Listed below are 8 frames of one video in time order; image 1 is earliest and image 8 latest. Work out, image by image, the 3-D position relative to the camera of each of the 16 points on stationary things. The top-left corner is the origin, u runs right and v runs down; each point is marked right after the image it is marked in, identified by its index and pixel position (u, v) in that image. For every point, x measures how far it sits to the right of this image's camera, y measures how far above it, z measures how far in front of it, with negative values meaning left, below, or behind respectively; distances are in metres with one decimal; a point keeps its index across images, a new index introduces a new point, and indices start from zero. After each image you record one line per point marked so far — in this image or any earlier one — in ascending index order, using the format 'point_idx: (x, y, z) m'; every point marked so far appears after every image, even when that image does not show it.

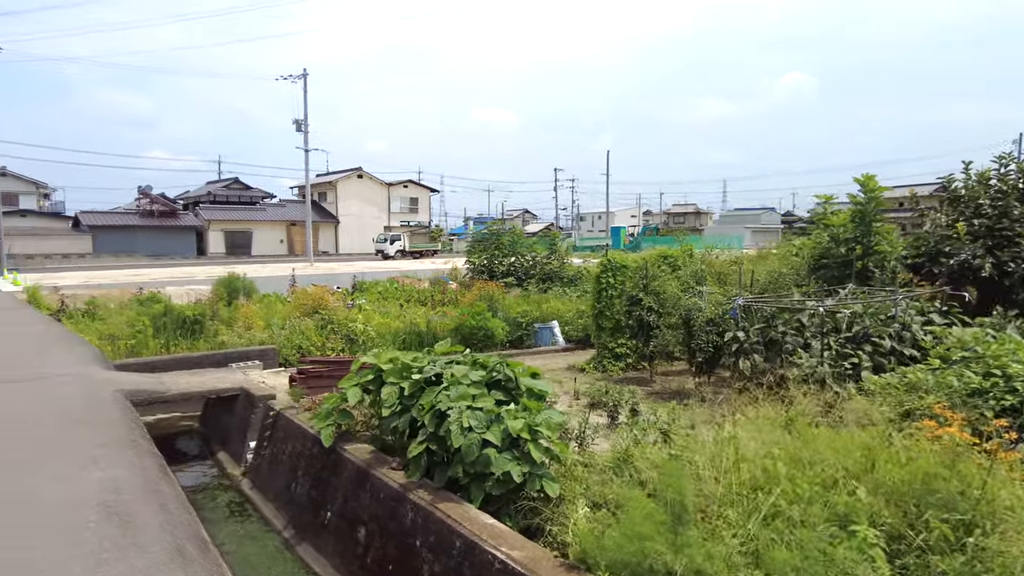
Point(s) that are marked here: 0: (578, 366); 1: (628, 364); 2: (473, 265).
0: (+0.9, -1.0, +8.2) m
1: (+1.4, -0.9, +8.0) m
2: (-1.1, +0.7, +18.3) m
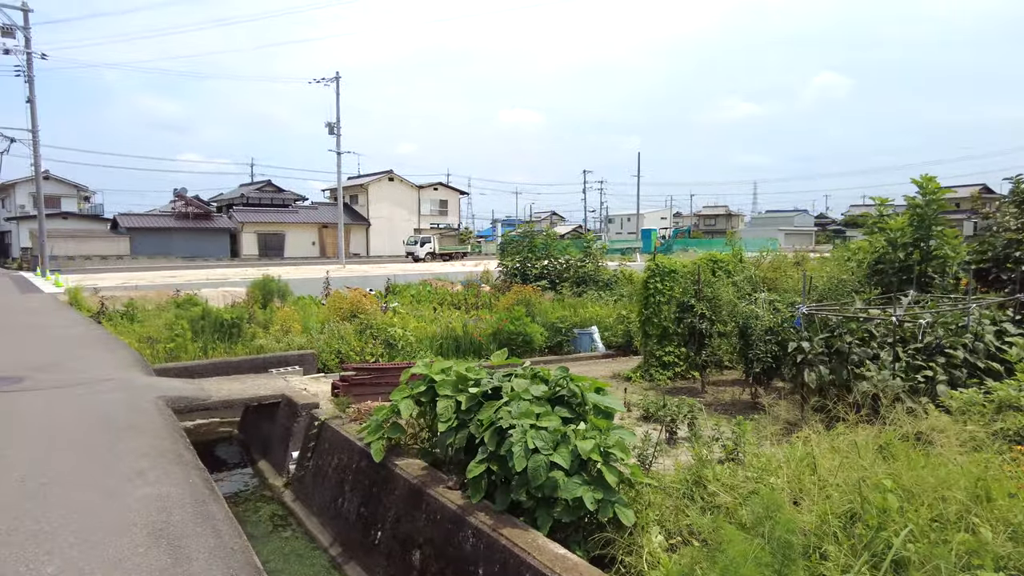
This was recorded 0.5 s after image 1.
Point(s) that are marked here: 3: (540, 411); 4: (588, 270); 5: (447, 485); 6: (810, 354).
0: (+1.4, -1.1, +7.9) m
1: (+1.9, -1.0, +7.7) m
2: (-0.2, +0.6, +18.1) m
3: (+0.1, -0.6, +3.2) m
4: (+2.0, +0.5, +17.3) m
5: (-0.3, -1.0, +3.4) m
6: (+2.5, -0.6, +5.6) m
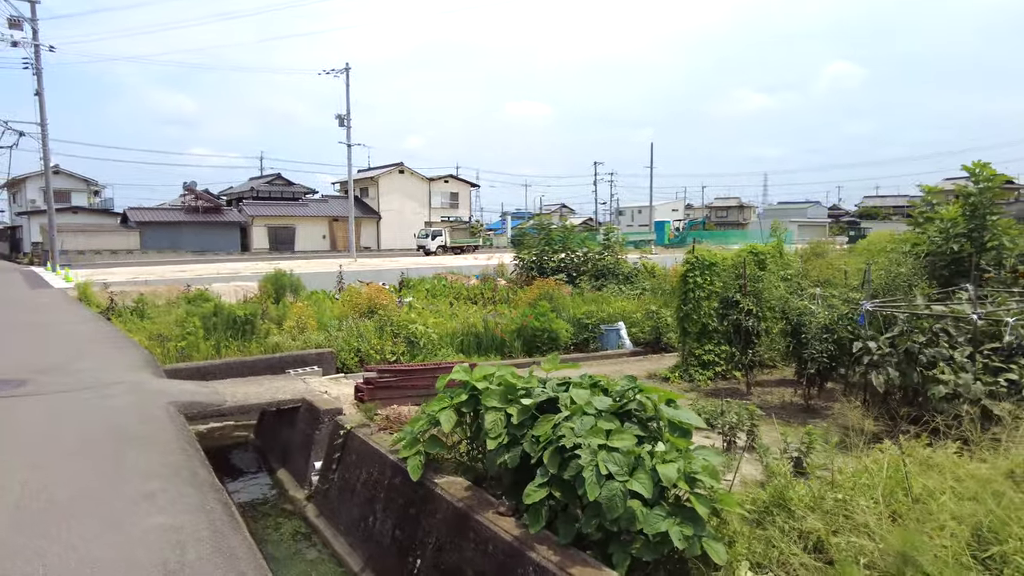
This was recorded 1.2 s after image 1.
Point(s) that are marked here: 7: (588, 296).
0: (+1.7, -1.0, +7.5) m
1: (+2.3, -0.9, +7.2) m
2: (+0.2, +0.7, +17.6) m
3: (+0.4, -0.6, +2.8) m
4: (+2.5, +0.6, +16.9) m
5: (-0.1, -1.0, +3.0) m
6: (+2.8, -0.5, +5.1) m
7: (+1.5, -0.1, +12.9) m
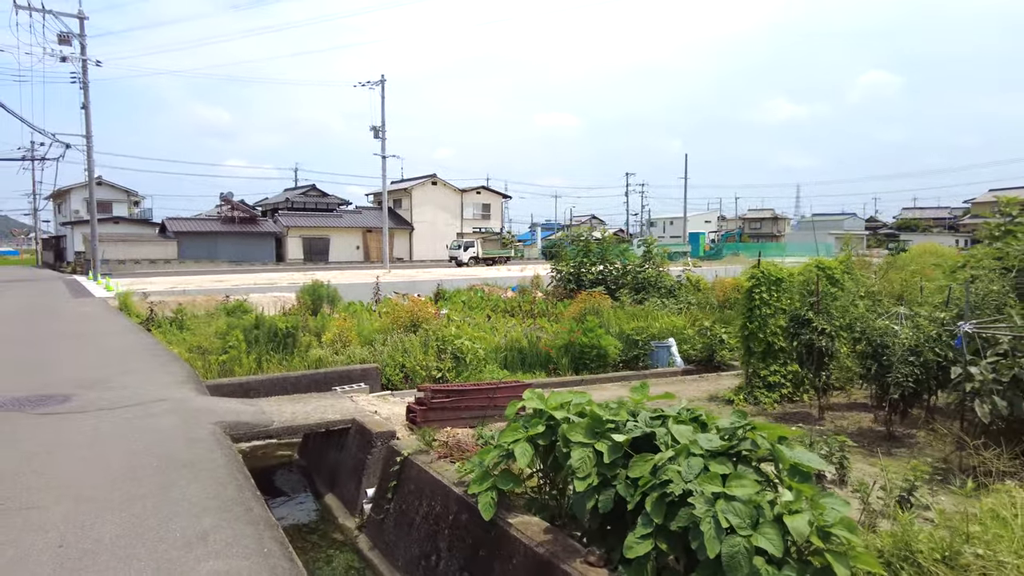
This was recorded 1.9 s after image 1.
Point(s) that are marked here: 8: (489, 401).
0: (+2.3, -1.2, +7.1) m
1: (+2.8, -1.1, +6.8) m
2: (+1.2, +0.4, +17.3) m
3: (+0.8, -0.7, +2.4) m
4: (+3.4, +0.3, +16.4) m
5: (+0.3, -1.1, +2.7) m
6: (+3.3, -0.7, +4.6) m
7: (+2.3, -0.4, +12.5) m
8: (-0.2, -0.9, +5.3) m
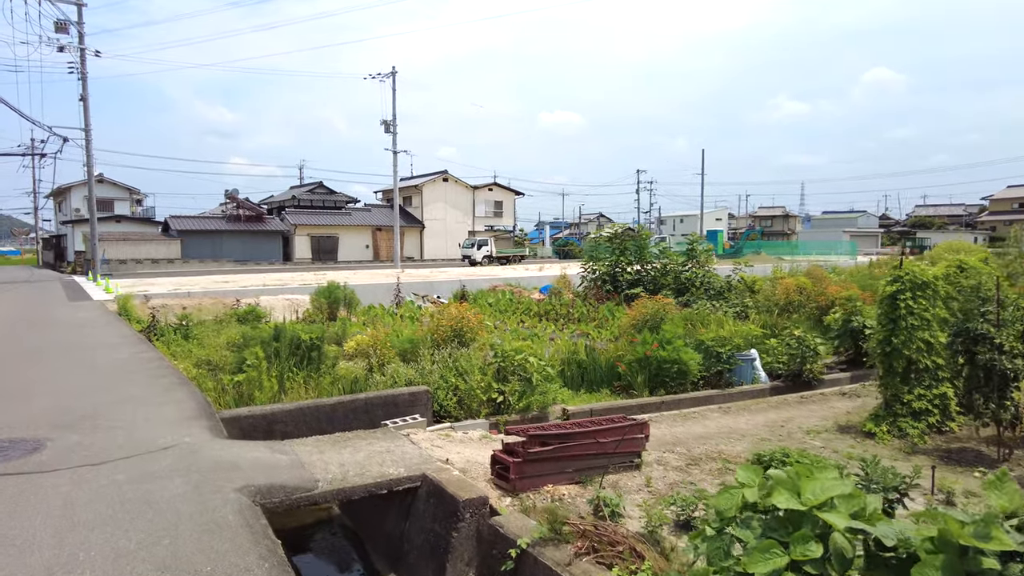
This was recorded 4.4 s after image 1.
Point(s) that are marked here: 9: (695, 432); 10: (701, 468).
0: (+3.0, -1.2, +5.7) m
1: (+3.5, -1.1, +5.5) m
2: (+2.0, +0.4, +16.0) m
3: (+1.5, -0.7, +1.1) m
4: (+4.2, +0.3, +15.1) m
5: (+1.0, -1.2, +1.4) m
6: (+4.0, -0.7, +3.3) m
7: (+3.0, -0.4, +11.2) m
8: (+0.5, -1.0, +4.0) m
9: (+1.5, -1.2, +5.5) m
10: (+1.3, -1.2, +4.4) m
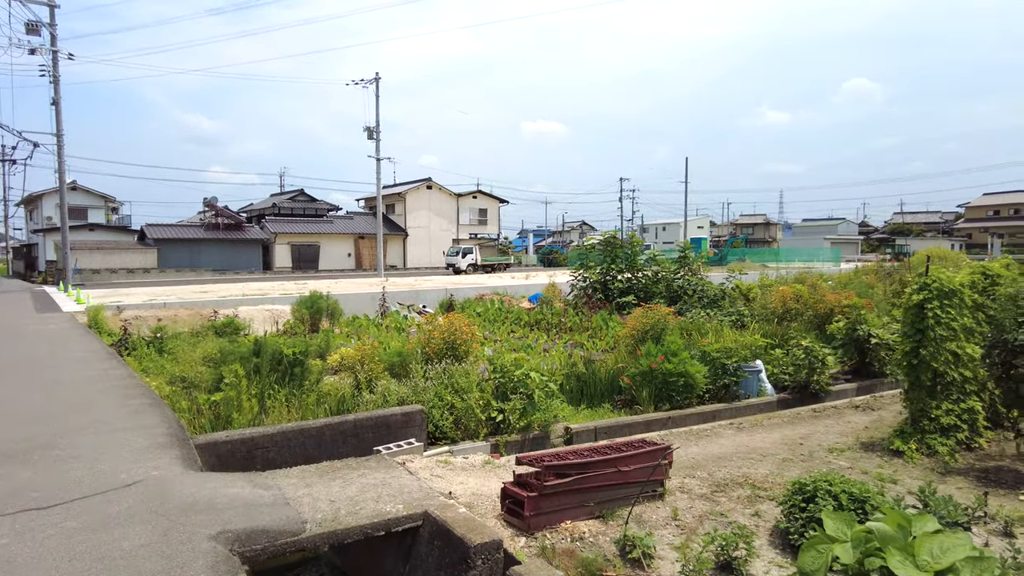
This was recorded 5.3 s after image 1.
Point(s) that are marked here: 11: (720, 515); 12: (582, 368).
0: (+3.0, -1.3, +5.4) m
1: (+3.6, -1.2, +5.1) m
2: (+1.7, +0.2, +15.6) m
3: (+1.6, -0.7, +0.7) m
4: (+3.9, +0.1, +14.8) m
5: (+1.1, -1.2, +1.0) m
6: (+4.1, -0.7, +3.0) m
7: (+2.9, -0.6, +10.9) m
8: (+0.6, -1.1, +3.6) m
9: (+1.6, -1.3, +5.1) m
10: (+1.3, -1.3, +4.0) m
11: (+1.2, -1.3, +3.7) m
12: (+0.8, -0.9, +7.5) m
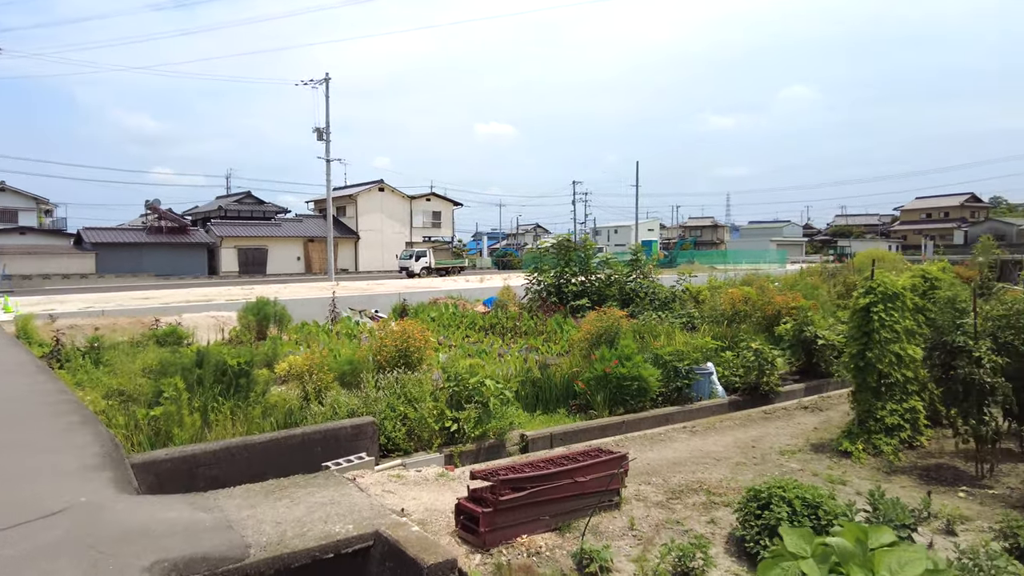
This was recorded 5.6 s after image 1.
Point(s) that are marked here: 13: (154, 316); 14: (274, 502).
0: (+2.7, -1.3, +5.5) m
1: (+3.2, -1.2, +5.3) m
2: (+0.6, +0.1, +15.6) m
3: (+1.6, -0.8, +0.7) m
4: (+2.9, 0.0, +14.9) m
5: (+1.1, -1.2, +1.0) m
6: (+3.9, -0.8, +3.2) m
7: (+2.1, -0.6, +11.0) m
8: (+0.4, -1.1, +3.6) m
9: (+1.2, -1.3, +5.1) m
10: (+1.1, -1.3, +4.0) m
11: (+0.9, -1.3, +3.7) m
12: (+0.3, -1.0, +7.4) m
13: (-7.1, -0.5, +12.9) m
14: (-1.3, -1.1, +3.5) m
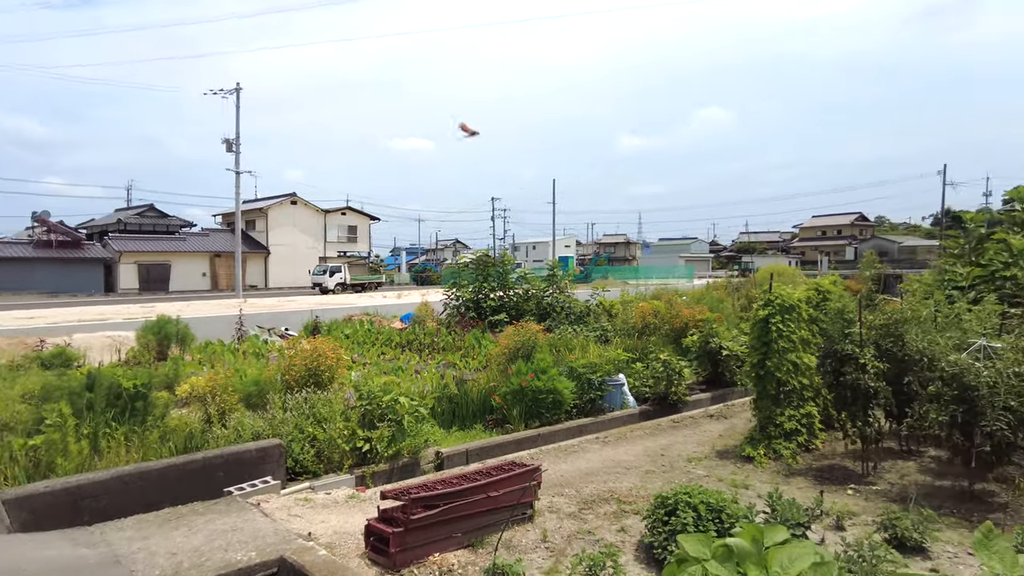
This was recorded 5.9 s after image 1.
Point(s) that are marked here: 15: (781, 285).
0: (+1.9, -1.4, +5.8) m
1: (+2.5, -1.3, +5.6) m
2: (-1.3, -0.3, +15.6) m
3: (+1.4, -0.8, +0.9) m
4: (+1.0, -0.3, +15.2) m
5: (+0.9, -1.2, +1.0) m
6: (+3.4, -0.8, +3.6) m
7: (+0.7, -0.9, +11.1) m
8: (-0.1, -1.2, +3.5) m
9: (+0.5, -1.4, +5.2) m
10: (+0.5, -1.4, +4.1) m
11: (+0.4, -1.4, +3.7) m
12: (-0.6, -1.1, +7.4) m
13: (-8.6, -0.9, +12.0) m
14: (-1.7, -1.2, +3.3) m
15: (+2.5, 0.0, +6.1) m
